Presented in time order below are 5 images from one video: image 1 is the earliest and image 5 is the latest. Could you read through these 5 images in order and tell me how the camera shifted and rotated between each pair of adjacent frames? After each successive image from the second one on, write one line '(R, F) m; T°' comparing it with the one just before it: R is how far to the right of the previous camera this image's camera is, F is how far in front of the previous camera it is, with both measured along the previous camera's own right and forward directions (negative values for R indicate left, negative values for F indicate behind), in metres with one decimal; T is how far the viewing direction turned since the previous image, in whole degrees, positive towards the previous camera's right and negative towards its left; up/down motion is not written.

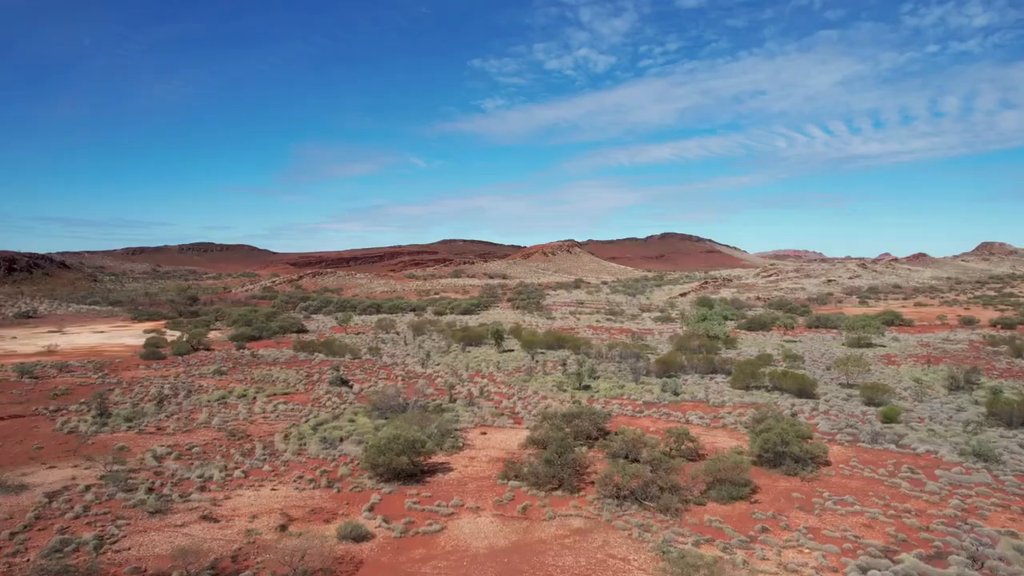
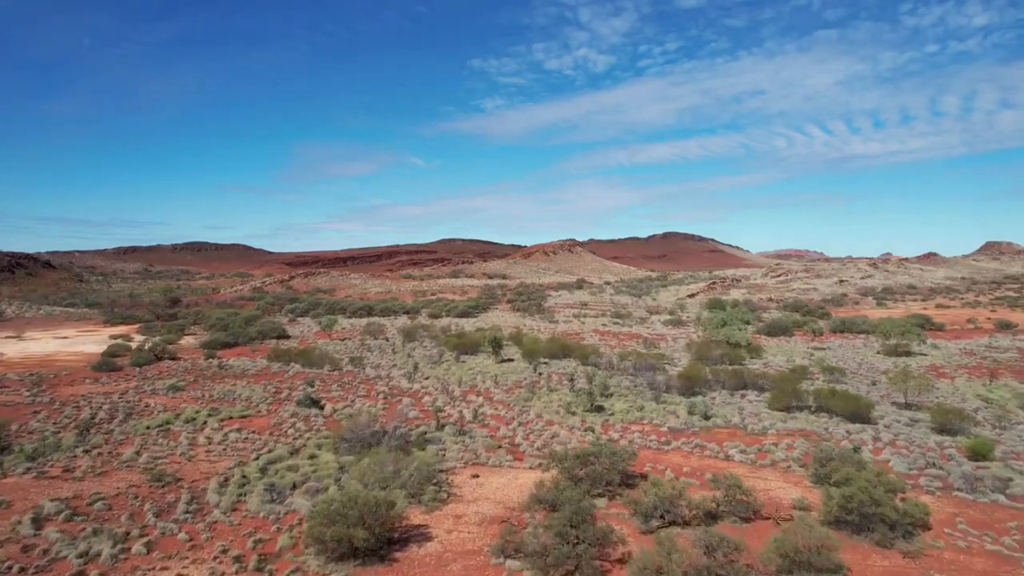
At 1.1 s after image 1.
(0.0, +2.2) m; 0°
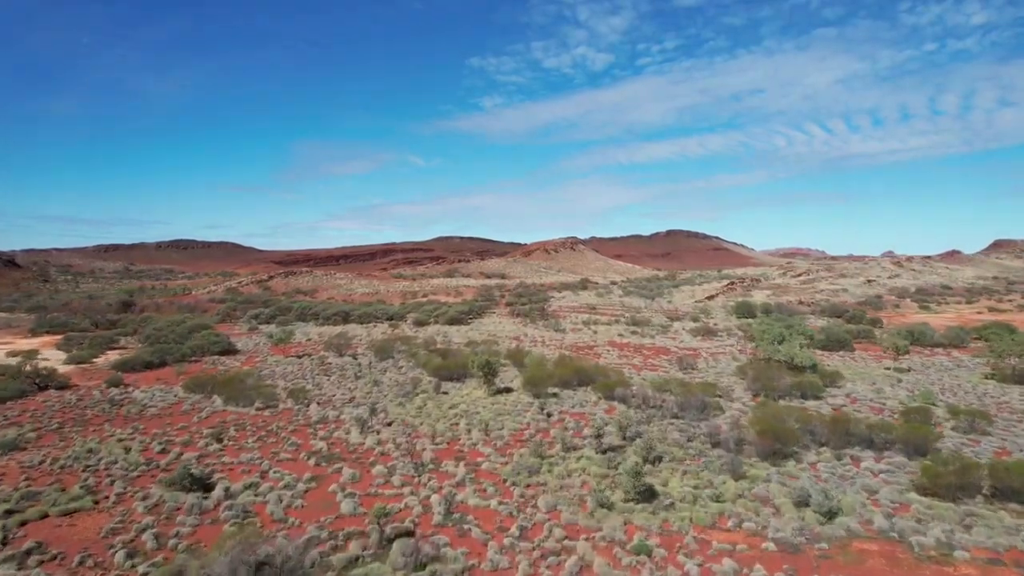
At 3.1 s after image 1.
(0.0, +4.7) m; 0°
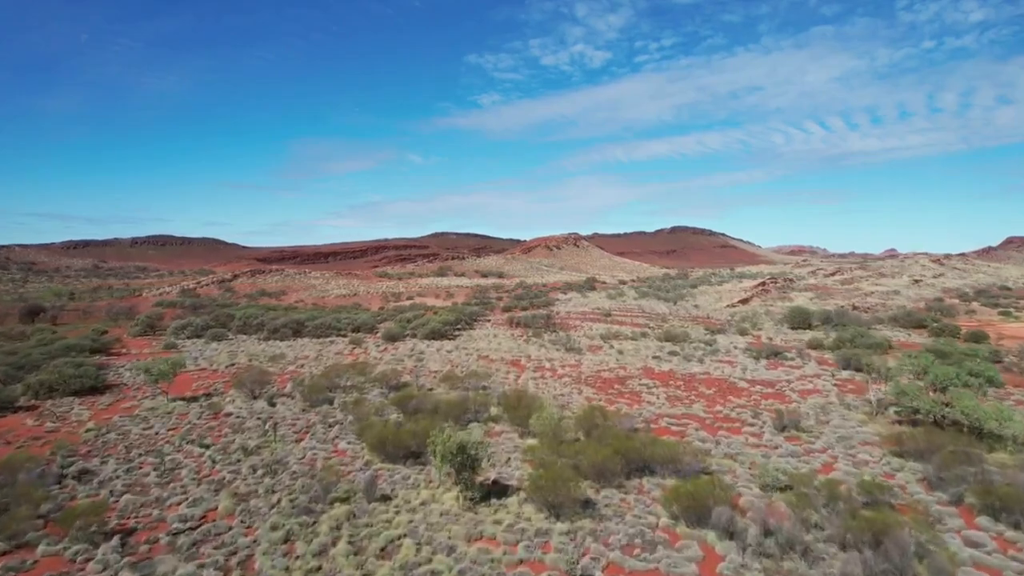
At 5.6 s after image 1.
(0.0, +6.4) m; 0°
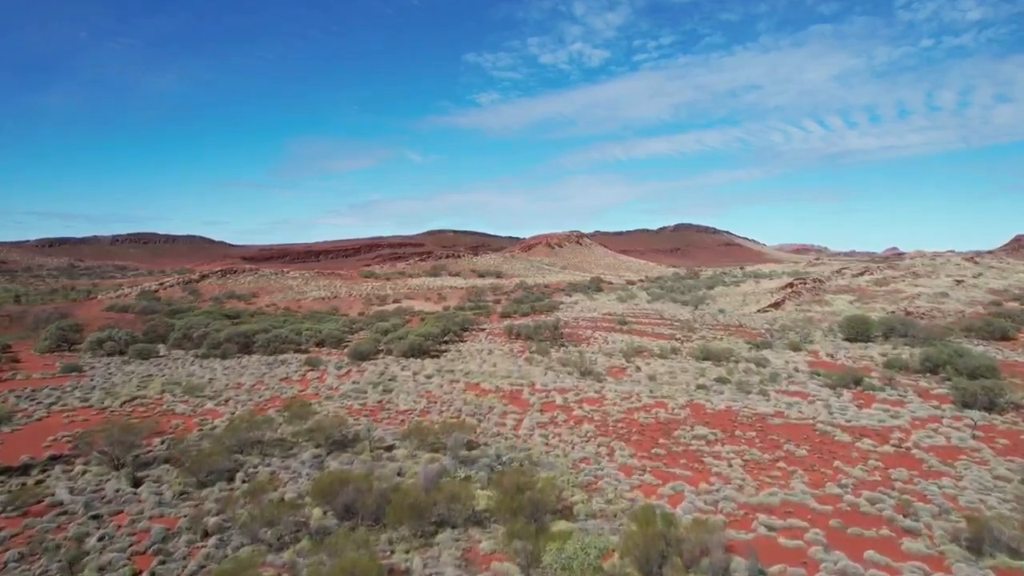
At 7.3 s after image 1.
(0.0, +4.5) m; 0°
